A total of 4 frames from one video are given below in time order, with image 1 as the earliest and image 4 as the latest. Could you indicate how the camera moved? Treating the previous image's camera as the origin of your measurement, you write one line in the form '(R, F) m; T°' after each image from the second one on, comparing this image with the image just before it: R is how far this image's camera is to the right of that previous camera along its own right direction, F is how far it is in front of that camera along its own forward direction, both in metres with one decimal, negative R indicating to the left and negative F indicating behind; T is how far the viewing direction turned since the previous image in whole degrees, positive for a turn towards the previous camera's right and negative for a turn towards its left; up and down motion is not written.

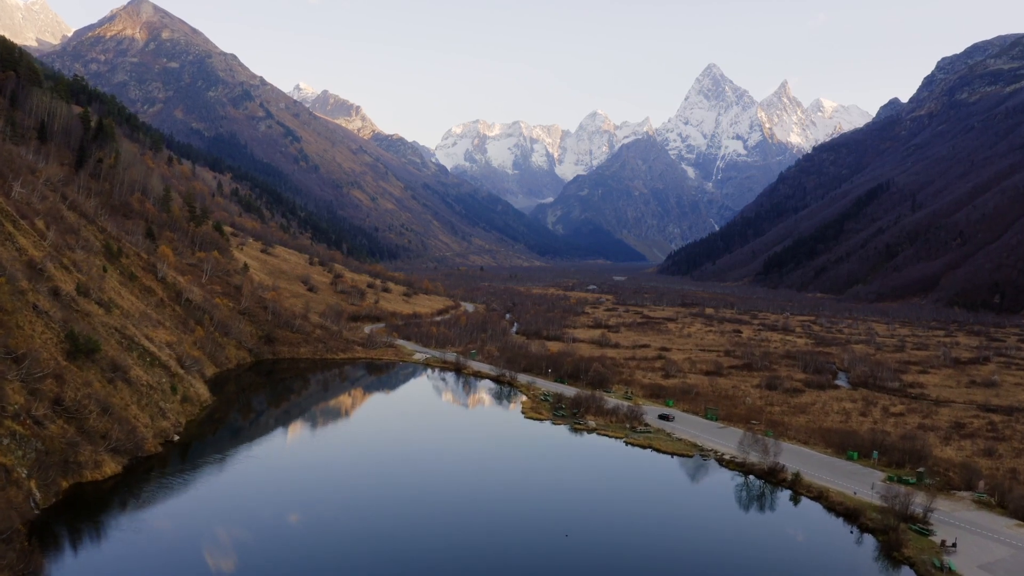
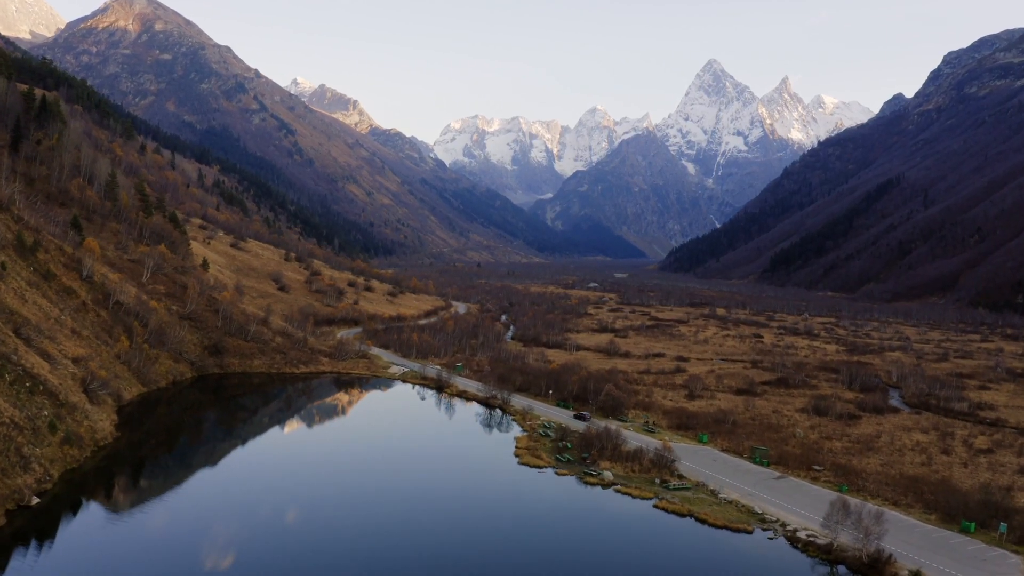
(+0.6, +14.6) m; 0°
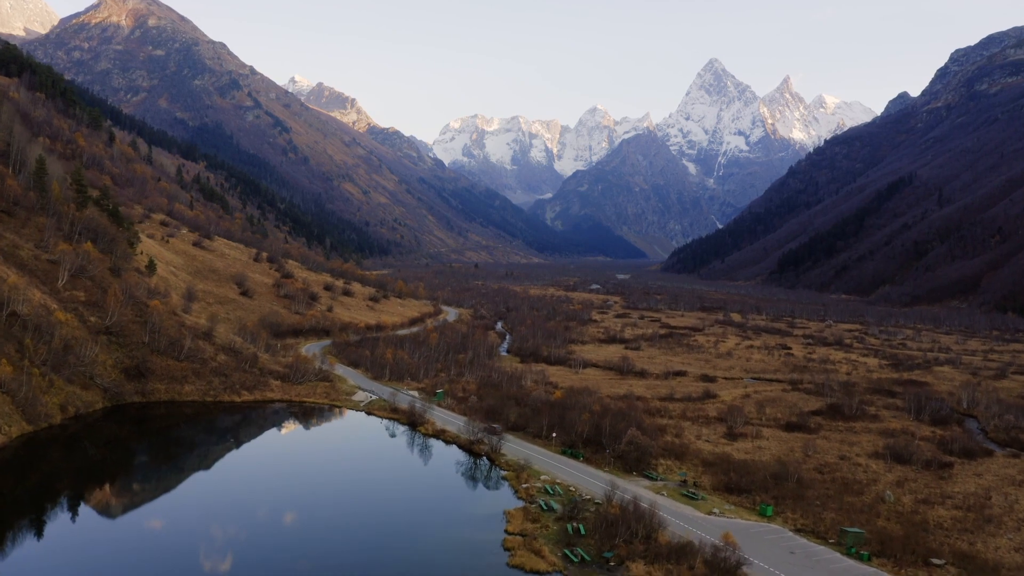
(+0.6, +14.9) m; 0°
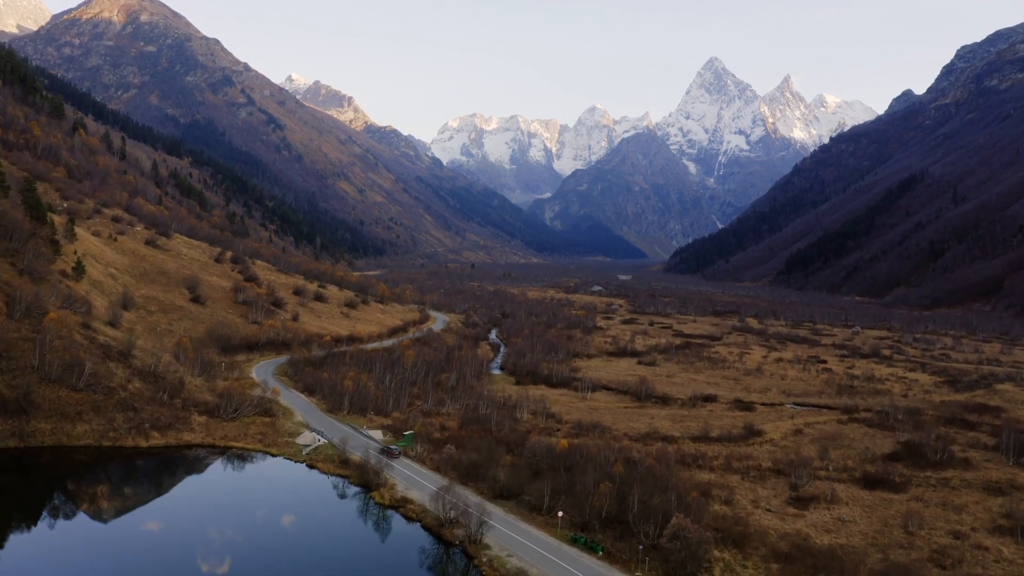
(+0.6, +14.6) m; 0°
